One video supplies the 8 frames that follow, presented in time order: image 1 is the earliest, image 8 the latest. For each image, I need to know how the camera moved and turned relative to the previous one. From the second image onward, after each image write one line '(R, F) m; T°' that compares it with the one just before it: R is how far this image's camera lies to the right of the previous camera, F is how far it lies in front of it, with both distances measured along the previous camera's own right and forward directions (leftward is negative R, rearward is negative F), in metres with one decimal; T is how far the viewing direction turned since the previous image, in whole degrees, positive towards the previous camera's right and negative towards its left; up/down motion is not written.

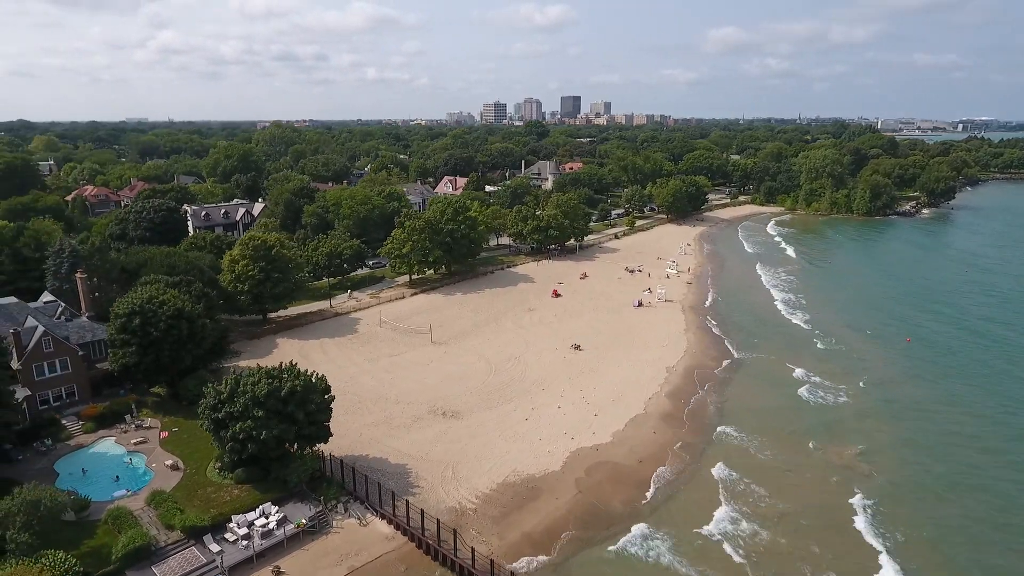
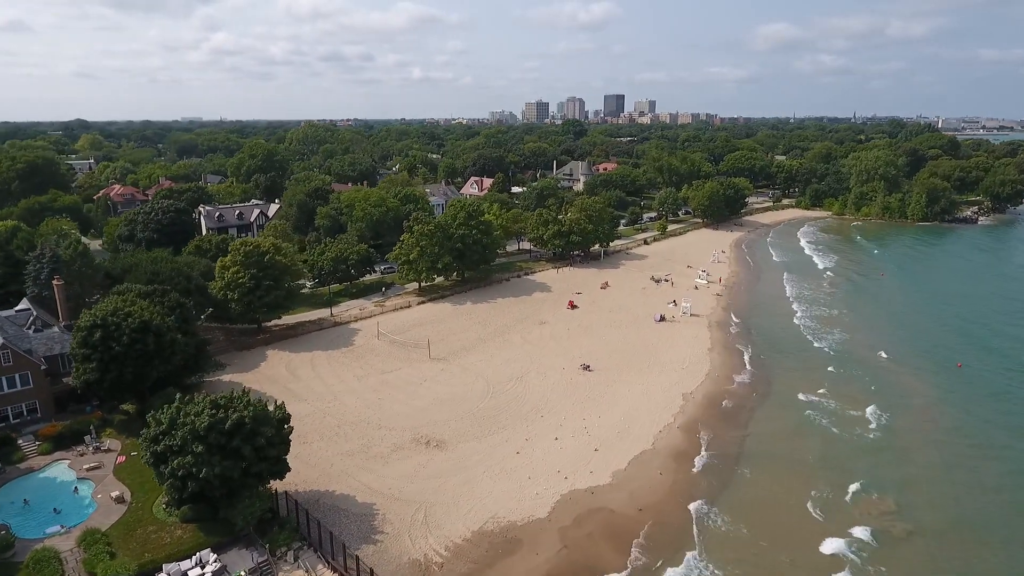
(+2.3, +3.5) m; -4°
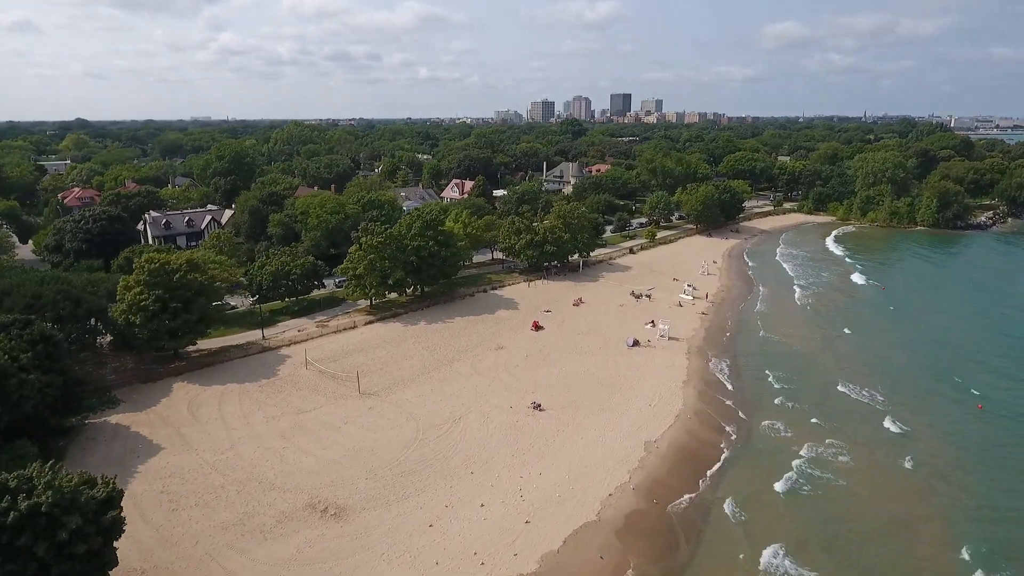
(+3.7, +5.5) m; -1°
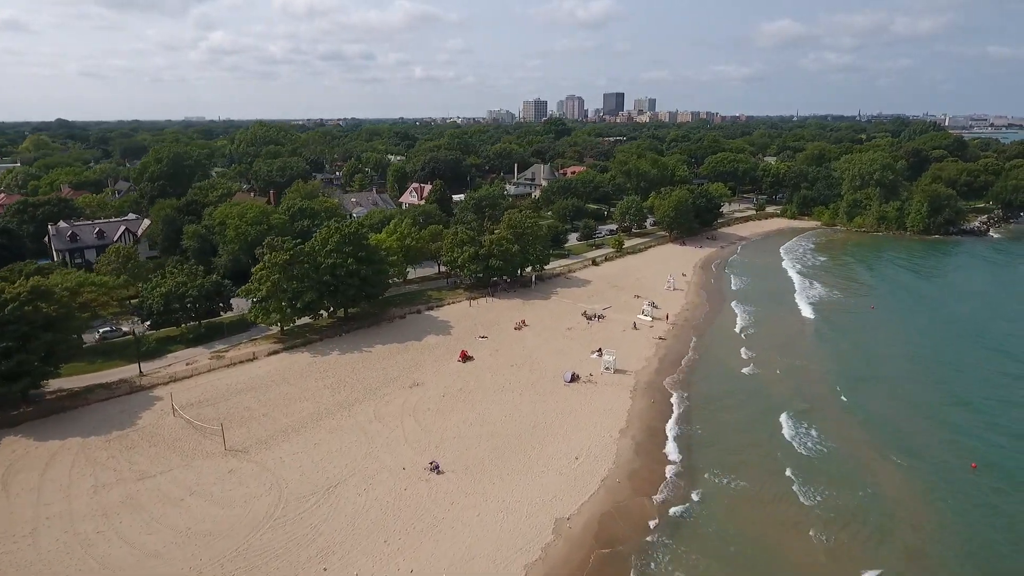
(+4.7, +6.0) m; 0°
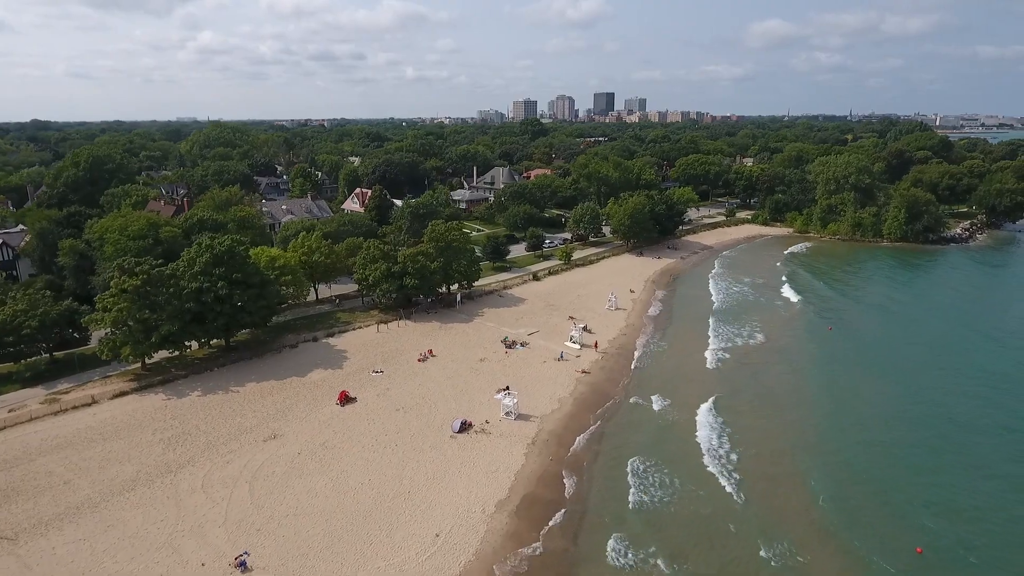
(+5.9, +6.0) m; 0°
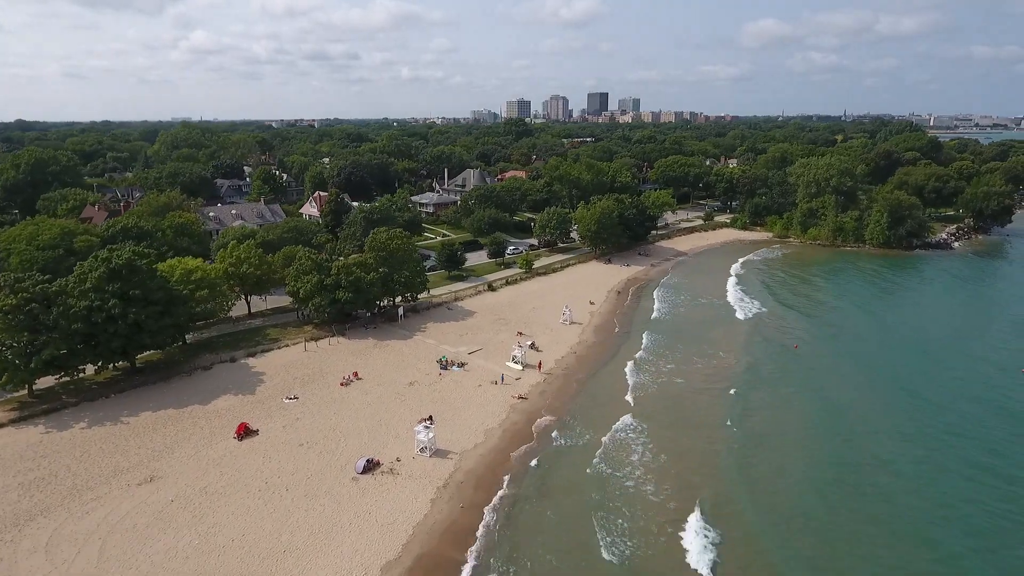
(+3.8, +3.6) m; 0°
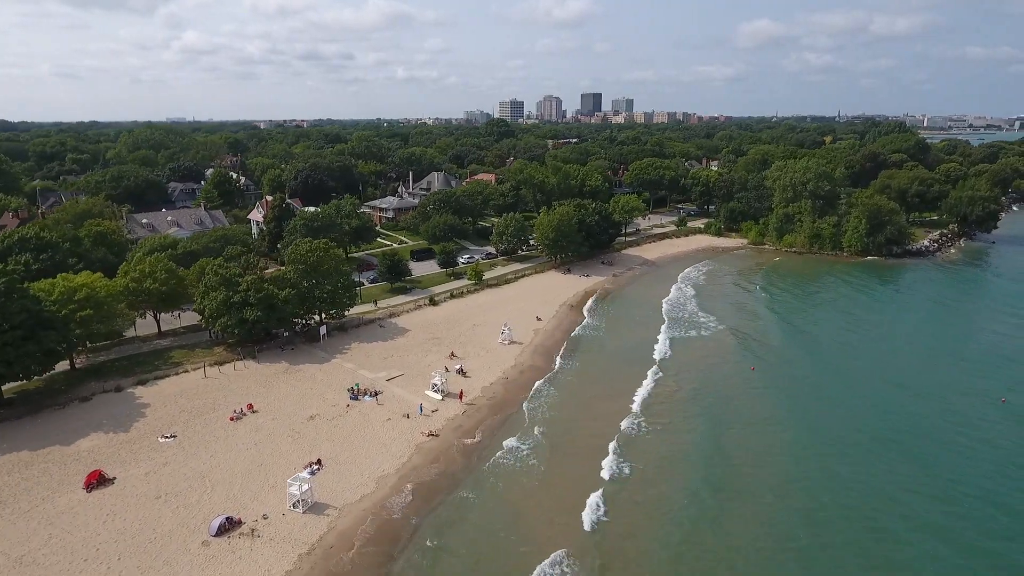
(+4.4, +4.1) m; 0°
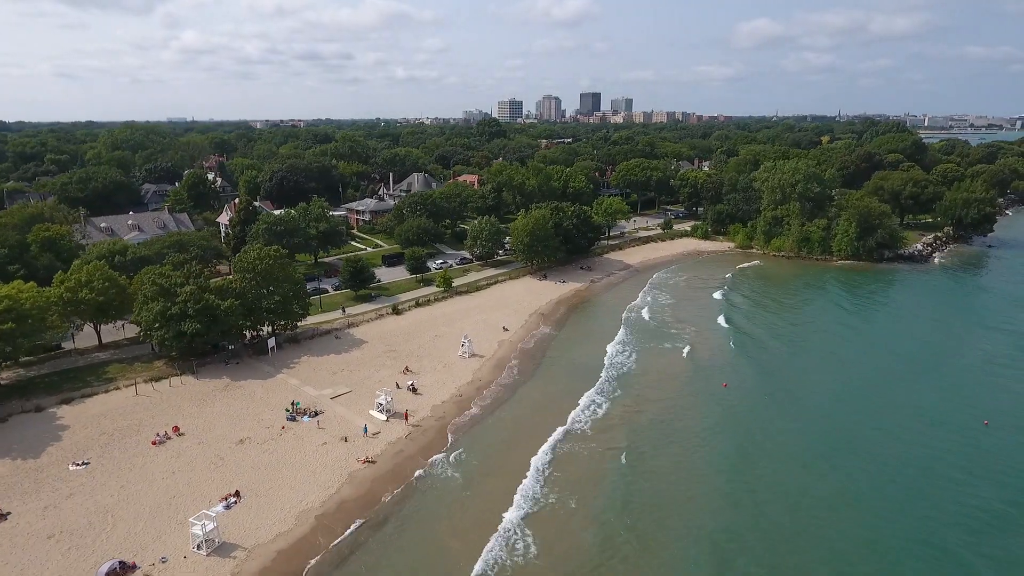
(+2.7, +2.5) m; 0°
